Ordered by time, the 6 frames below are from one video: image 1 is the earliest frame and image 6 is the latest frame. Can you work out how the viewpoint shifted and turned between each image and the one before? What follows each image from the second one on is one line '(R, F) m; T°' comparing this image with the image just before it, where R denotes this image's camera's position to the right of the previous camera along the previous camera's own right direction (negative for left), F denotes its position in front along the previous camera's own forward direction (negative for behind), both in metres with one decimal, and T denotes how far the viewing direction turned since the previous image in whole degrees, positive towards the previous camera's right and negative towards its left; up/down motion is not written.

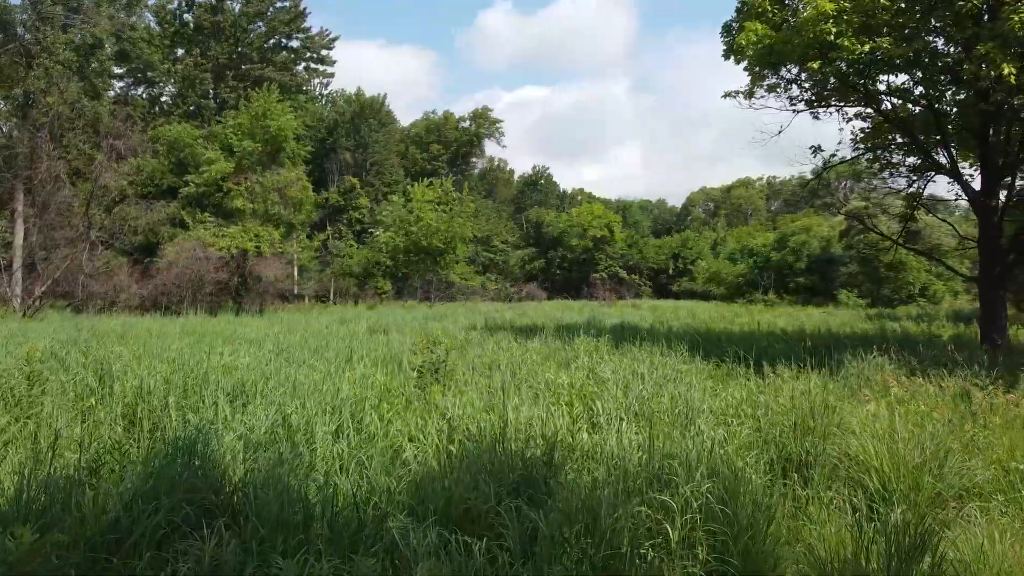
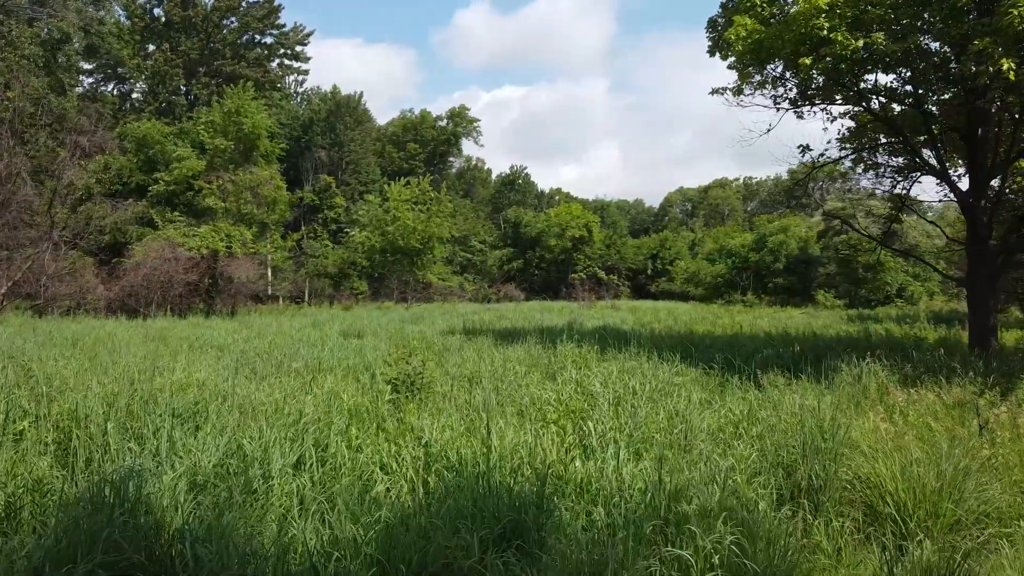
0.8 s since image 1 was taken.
(0.0, +0.3) m; +2°
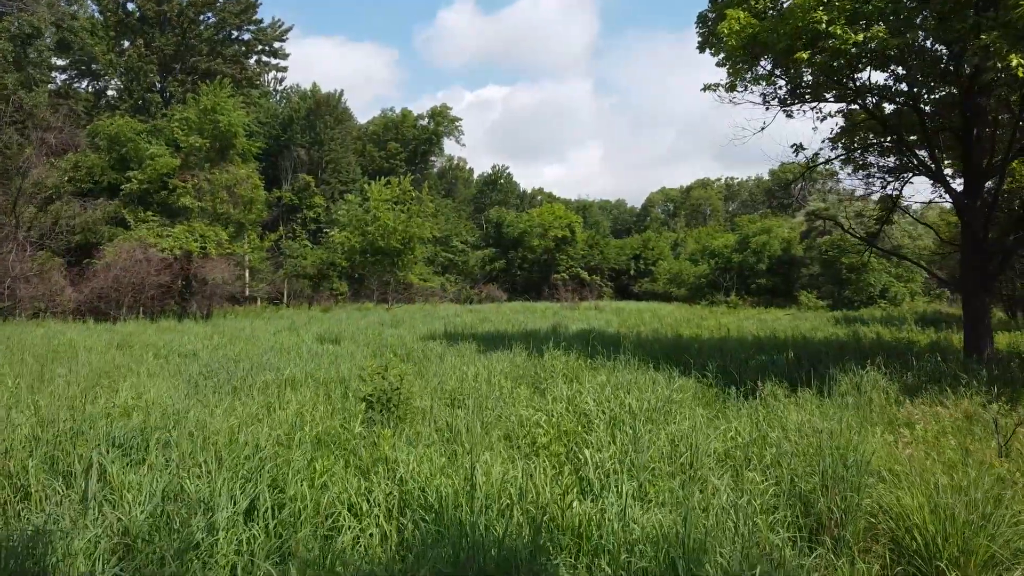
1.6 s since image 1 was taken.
(0.0, +0.4) m; +2°
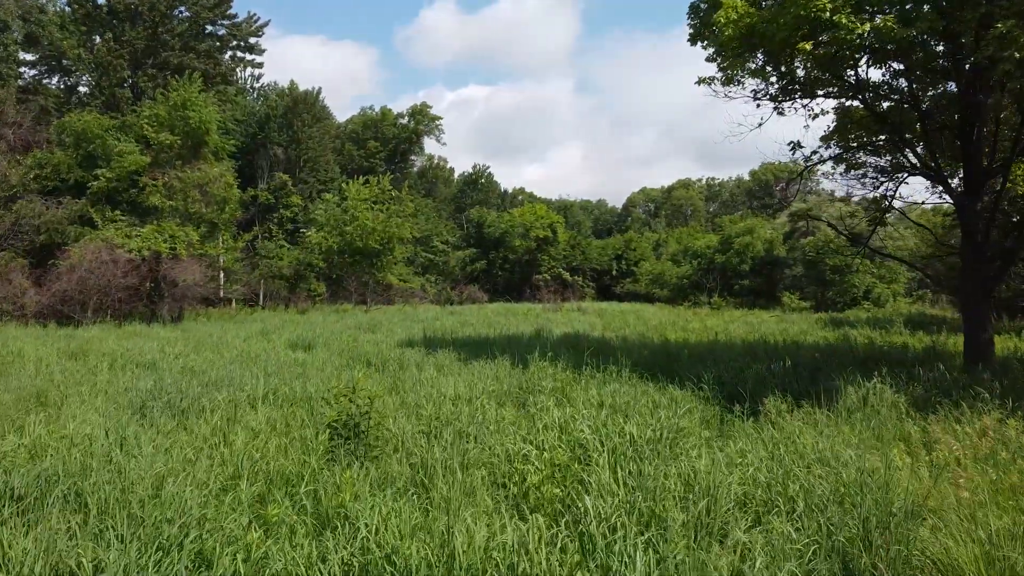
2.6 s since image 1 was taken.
(0.0, +0.5) m; +2°
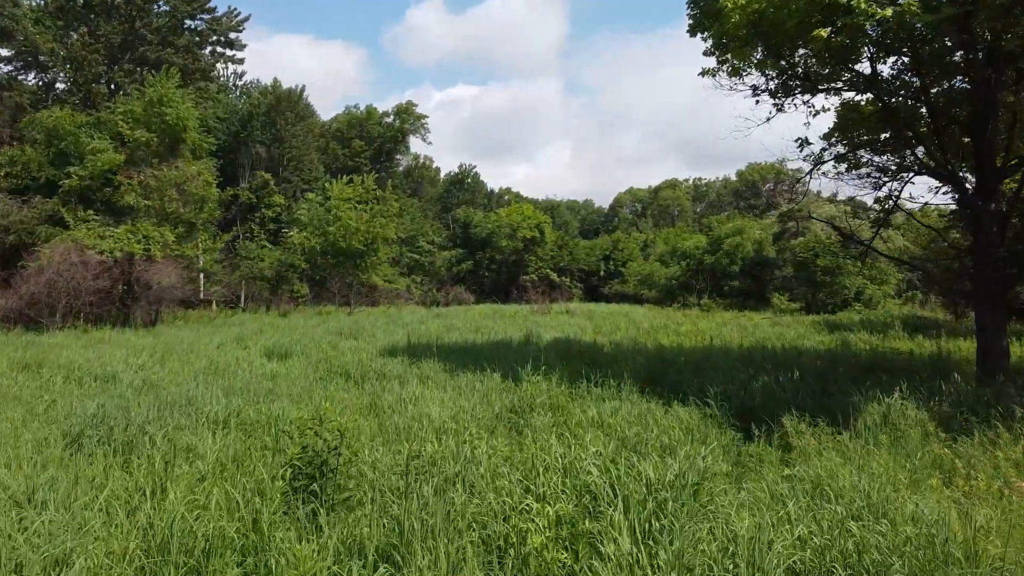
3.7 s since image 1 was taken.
(0.0, +0.5) m; +1°
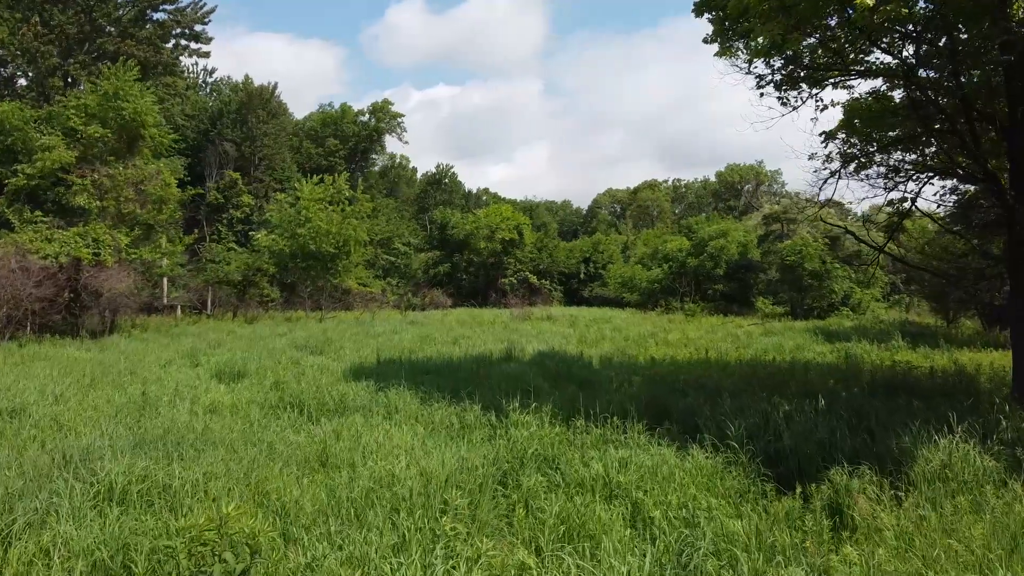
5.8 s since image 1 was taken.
(0.0, +1.0) m; +2°
